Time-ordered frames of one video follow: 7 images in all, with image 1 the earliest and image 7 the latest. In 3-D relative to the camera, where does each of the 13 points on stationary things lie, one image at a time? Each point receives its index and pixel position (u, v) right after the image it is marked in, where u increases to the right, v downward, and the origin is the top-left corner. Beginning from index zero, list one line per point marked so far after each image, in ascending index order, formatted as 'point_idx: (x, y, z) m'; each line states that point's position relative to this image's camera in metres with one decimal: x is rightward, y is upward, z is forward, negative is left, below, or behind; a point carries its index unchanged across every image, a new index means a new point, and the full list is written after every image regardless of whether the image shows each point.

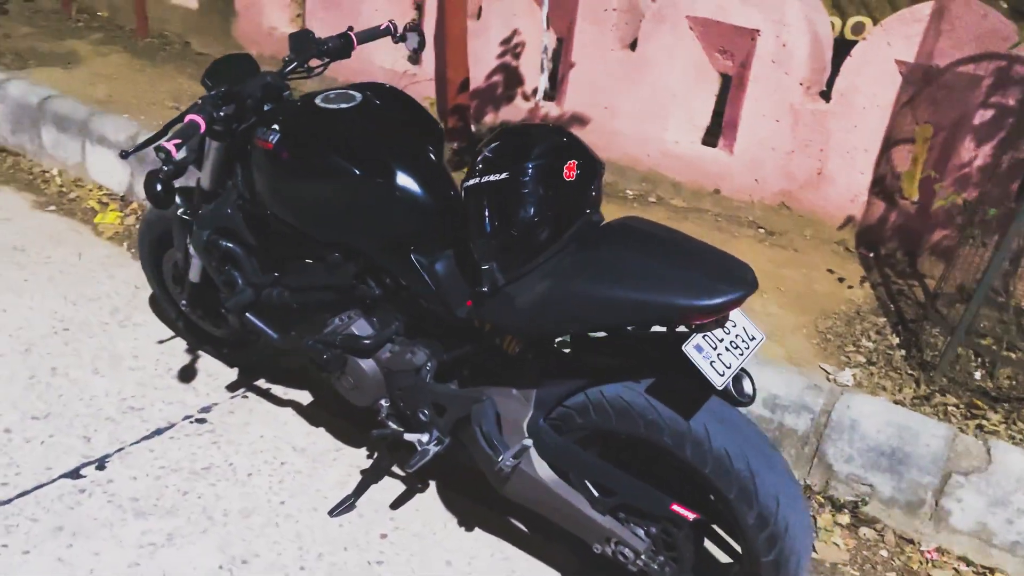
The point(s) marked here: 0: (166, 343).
0: (-1.1, -0.2, +2.8) m
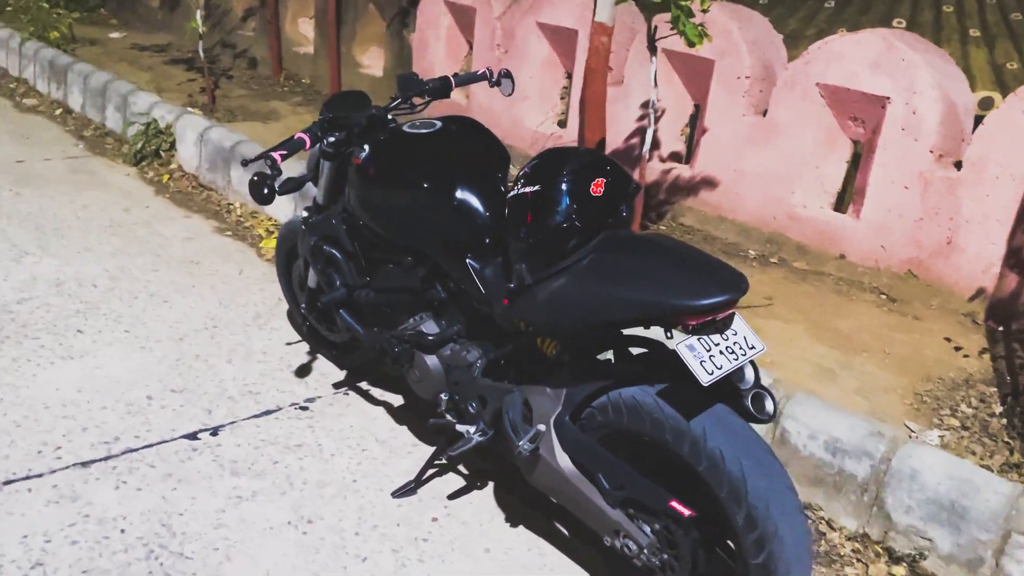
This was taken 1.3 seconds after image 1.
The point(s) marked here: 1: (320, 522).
0: (-0.8, -0.2, +3.3) m
1: (-0.5, -0.6, +2.3) m
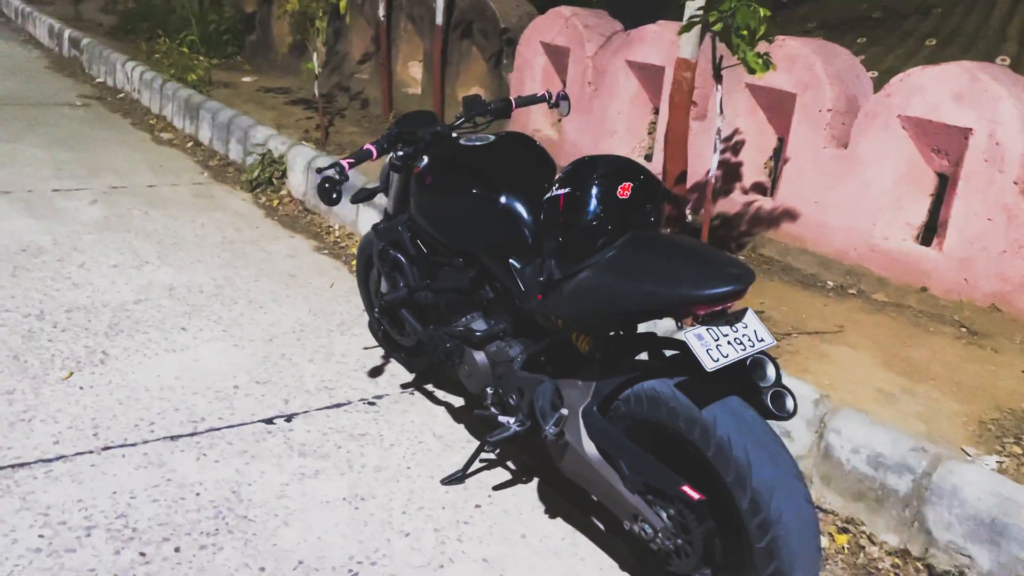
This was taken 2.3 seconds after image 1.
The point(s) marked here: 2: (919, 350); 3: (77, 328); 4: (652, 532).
0: (-0.6, -0.2, +3.5) m
1: (-0.4, -0.6, +2.5) m
2: (+1.7, -0.3, +3.6) m
3: (-1.7, -0.2, +3.4) m
4: (+0.3, -0.6, +2.1) m
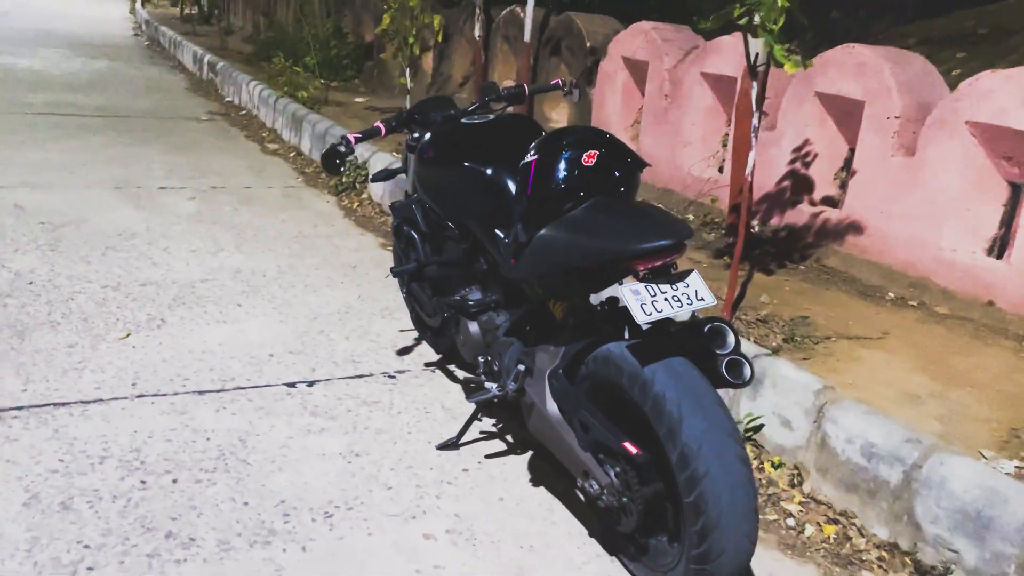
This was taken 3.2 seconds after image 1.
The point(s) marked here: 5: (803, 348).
0: (-0.5, -0.2, +3.7) m
1: (-0.5, -0.5, +2.7) m
2: (+1.8, -0.3, +3.5) m
3: (-1.6, -0.1, +3.8) m
4: (+0.2, -0.5, +2.1) m
5: (+1.2, -0.2, +3.5) m
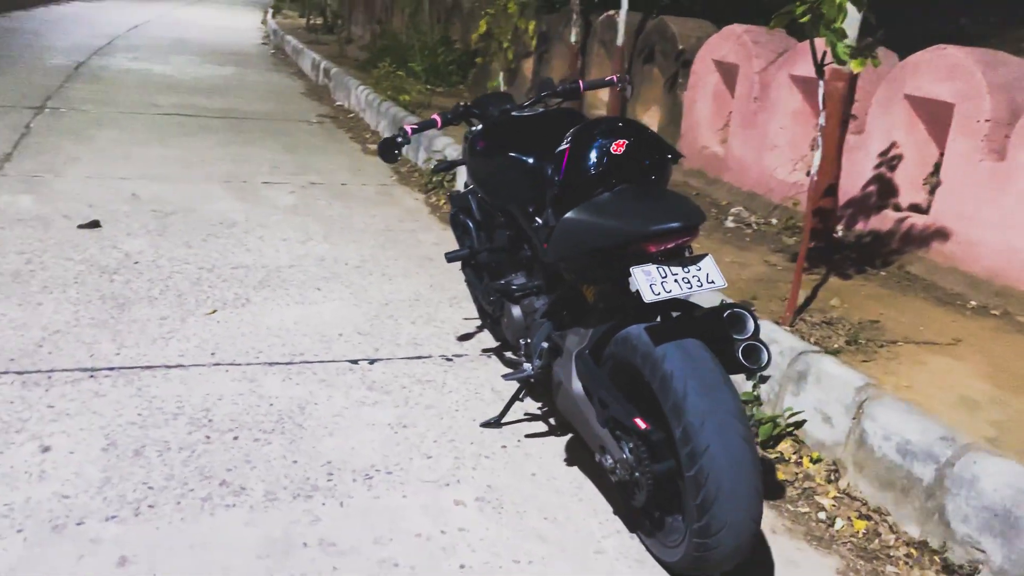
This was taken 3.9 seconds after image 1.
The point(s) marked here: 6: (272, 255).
0: (-0.2, -0.1, +3.8) m
1: (-0.3, -0.5, +2.8) m
2: (+2.0, -0.3, +3.3) m
3: (-1.3, 0.0, +4.1) m
4: (+0.3, -0.4, +2.2) m
5: (+1.4, -0.3, +3.5) m
6: (-1.3, +0.2, +4.5) m
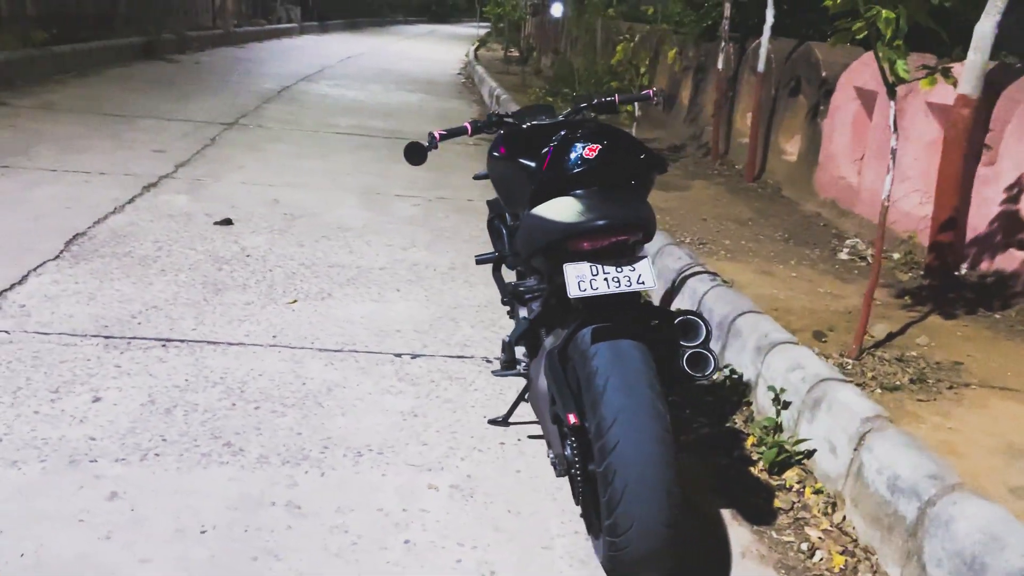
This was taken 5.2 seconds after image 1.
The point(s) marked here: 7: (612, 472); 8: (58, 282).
0: (+0.1, -0.2, +3.9) m
1: (-0.3, -0.4, +3.0) m
2: (+2.1, -0.5, +2.9) m
3: (-0.9, +0.1, +4.4) m
4: (+0.1, -0.4, +2.2) m
5: (+1.5, -0.4, +3.2) m
6: (-0.8, +0.2, +4.8) m
7: (+0.2, -0.4, +1.9) m
8: (-2.1, 0.0, +3.9) m
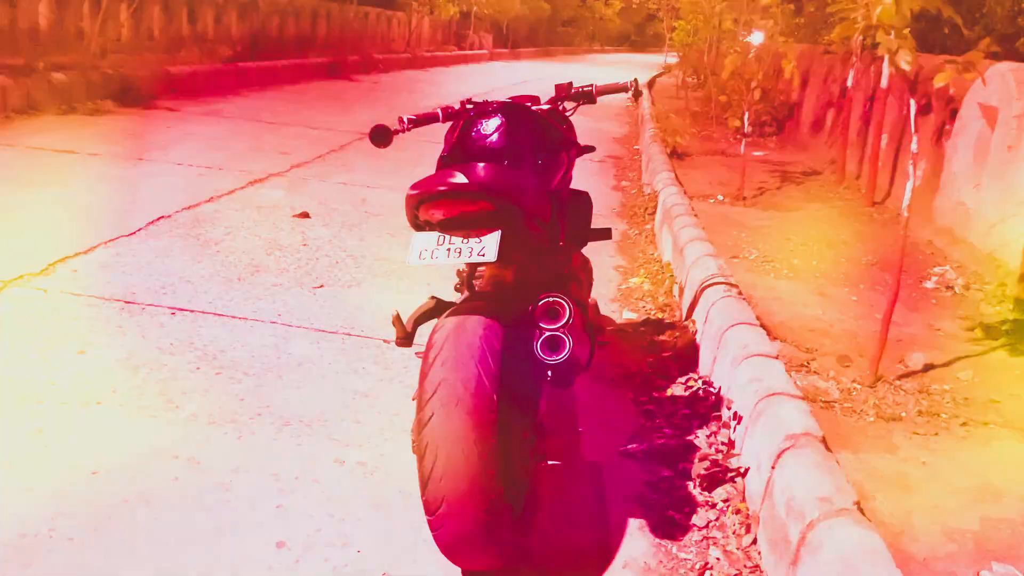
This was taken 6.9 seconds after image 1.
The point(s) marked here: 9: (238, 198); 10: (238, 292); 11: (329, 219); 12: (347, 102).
0: (+0.1, -0.2, +3.9) m
1: (-0.5, -0.4, +3.0) m
2: (+1.9, -0.6, +2.4) m
3: (-0.8, +0.1, +4.5) m
4: (-0.2, -0.4, +2.1) m
5: (+1.4, -0.4, +2.8) m
6: (-0.5, +0.2, +4.9) m
7: (-0.2, -0.3, +1.8) m
8: (-2.0, +0.2, +4.3) m
9: (-1.8, +0.6, +5.8) m
10: (-1.2, 0.0, +4.0) m
11: (-1.2, +0.4, +5.5) m
12: (-2.6, +2.9, +13.6) m
